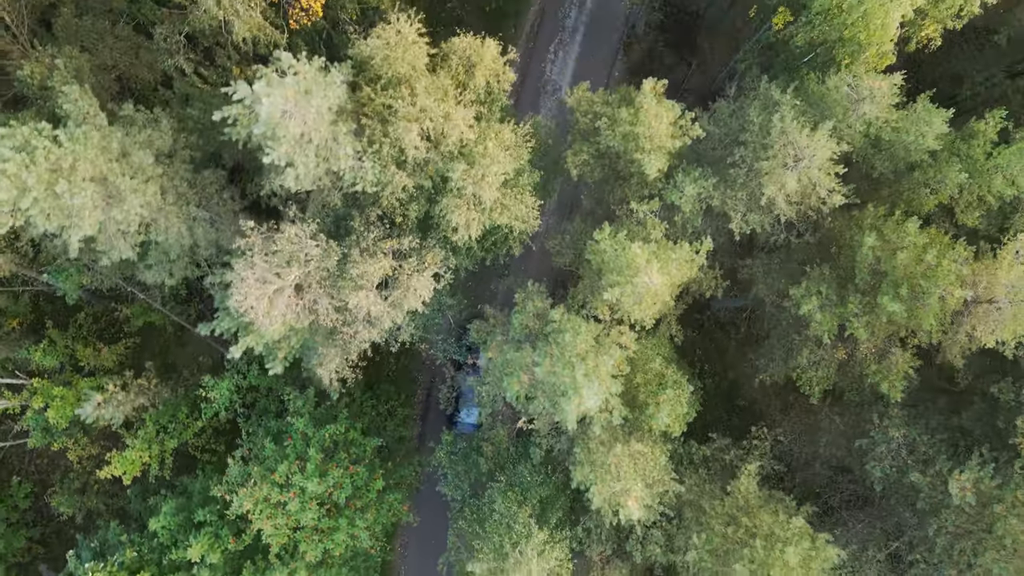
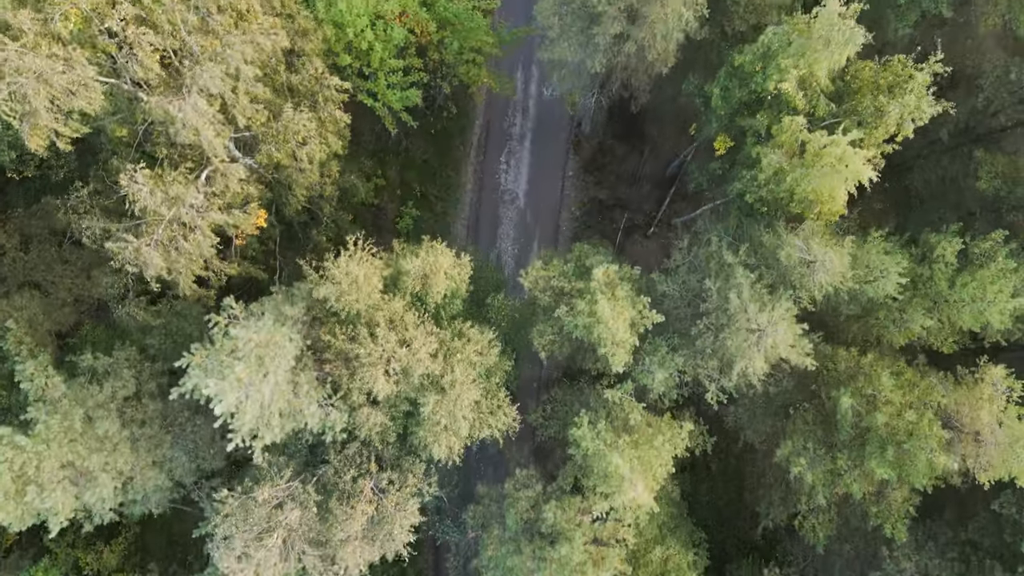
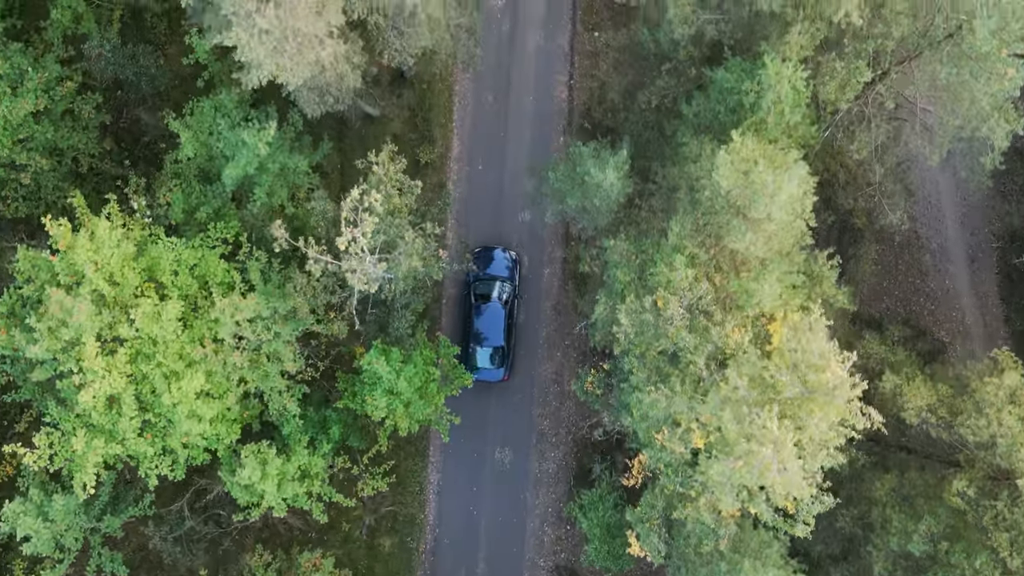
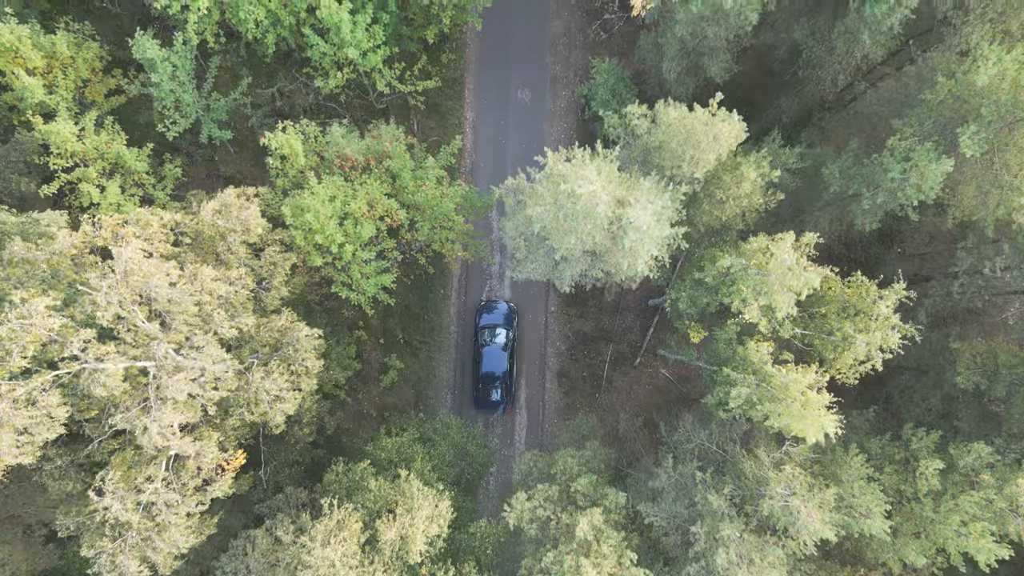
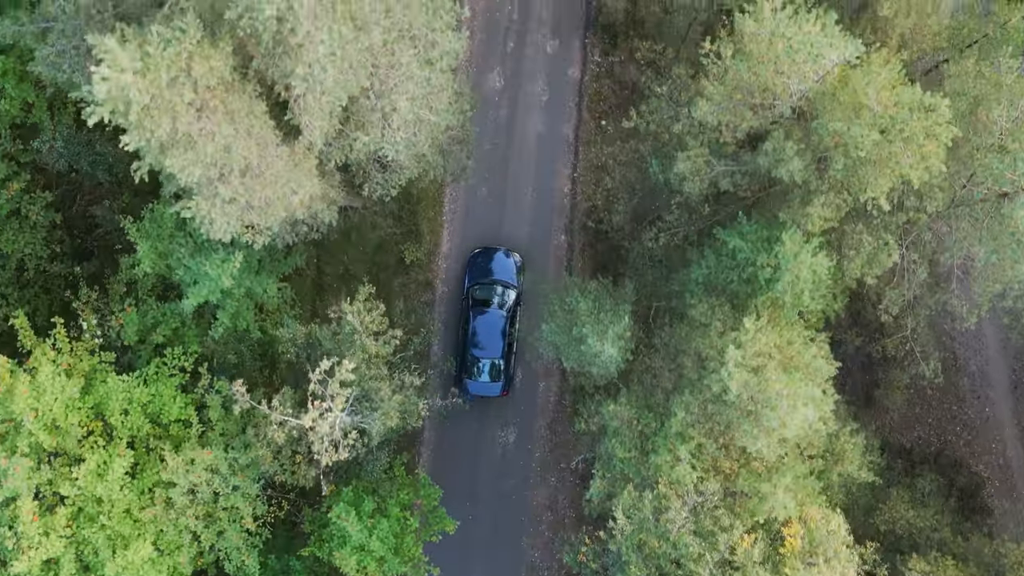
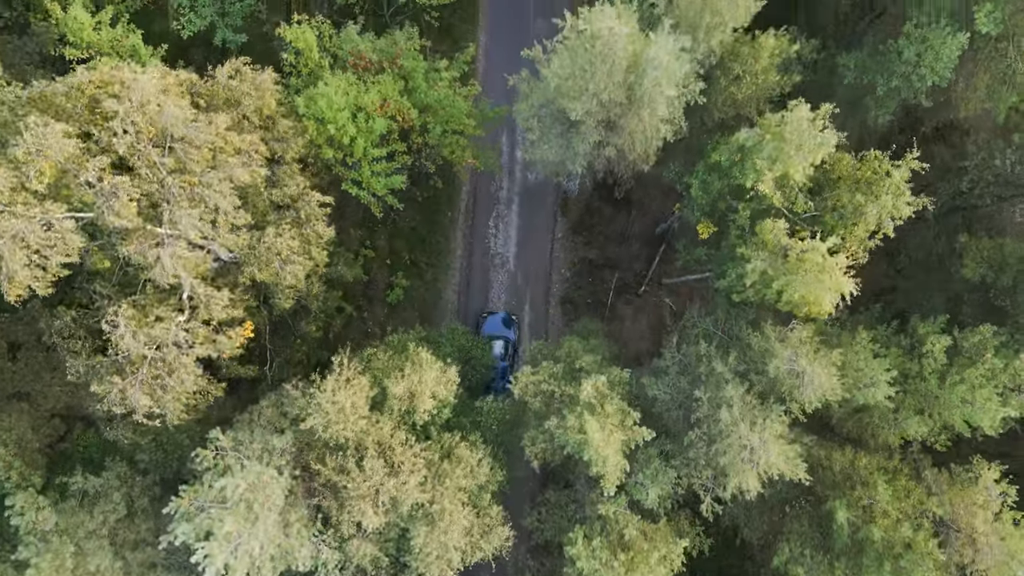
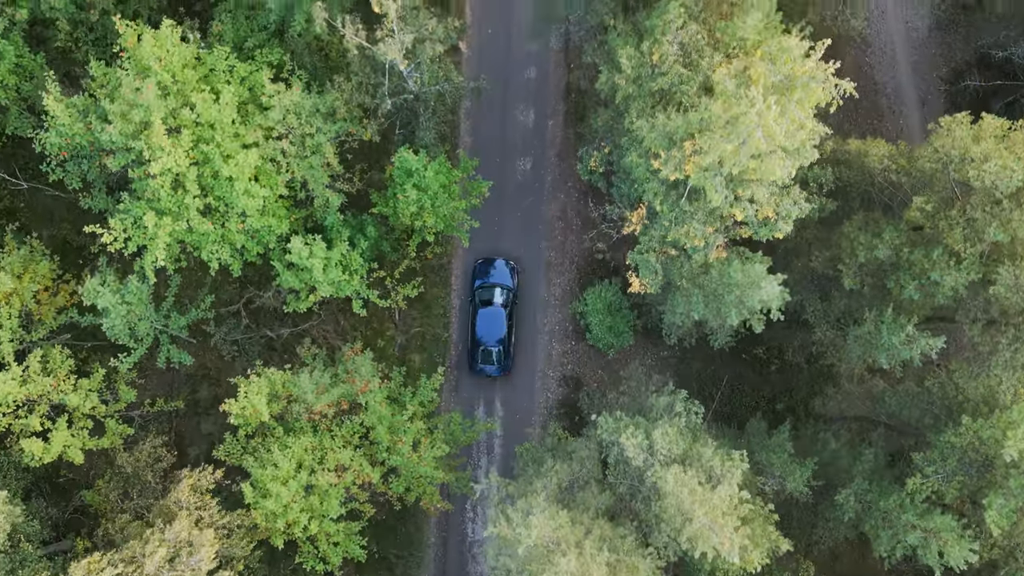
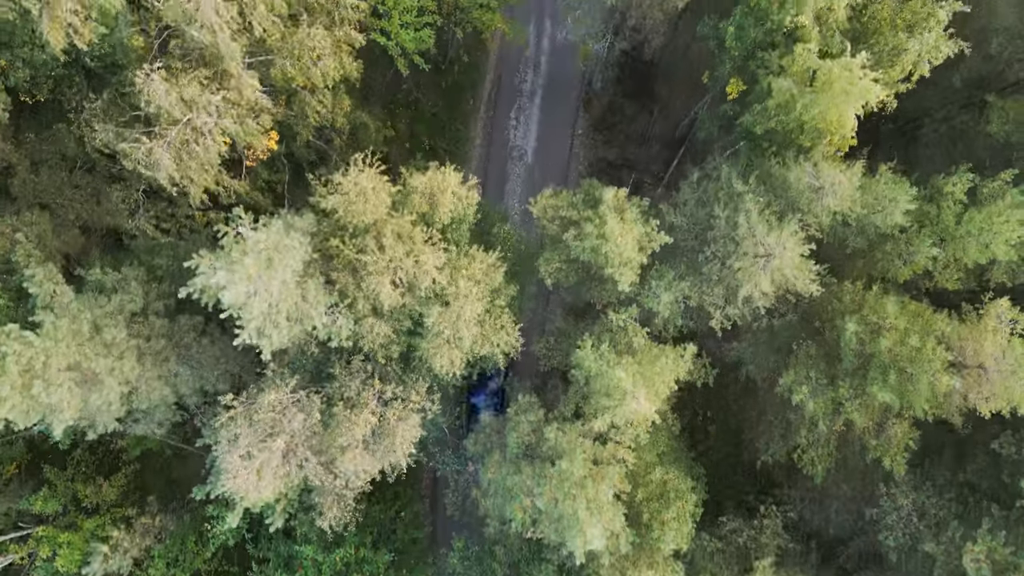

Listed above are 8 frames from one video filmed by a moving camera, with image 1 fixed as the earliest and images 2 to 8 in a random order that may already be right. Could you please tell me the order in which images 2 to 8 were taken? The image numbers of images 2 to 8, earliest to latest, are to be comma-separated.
8, 2, 6, 4, 7, 3, 5
